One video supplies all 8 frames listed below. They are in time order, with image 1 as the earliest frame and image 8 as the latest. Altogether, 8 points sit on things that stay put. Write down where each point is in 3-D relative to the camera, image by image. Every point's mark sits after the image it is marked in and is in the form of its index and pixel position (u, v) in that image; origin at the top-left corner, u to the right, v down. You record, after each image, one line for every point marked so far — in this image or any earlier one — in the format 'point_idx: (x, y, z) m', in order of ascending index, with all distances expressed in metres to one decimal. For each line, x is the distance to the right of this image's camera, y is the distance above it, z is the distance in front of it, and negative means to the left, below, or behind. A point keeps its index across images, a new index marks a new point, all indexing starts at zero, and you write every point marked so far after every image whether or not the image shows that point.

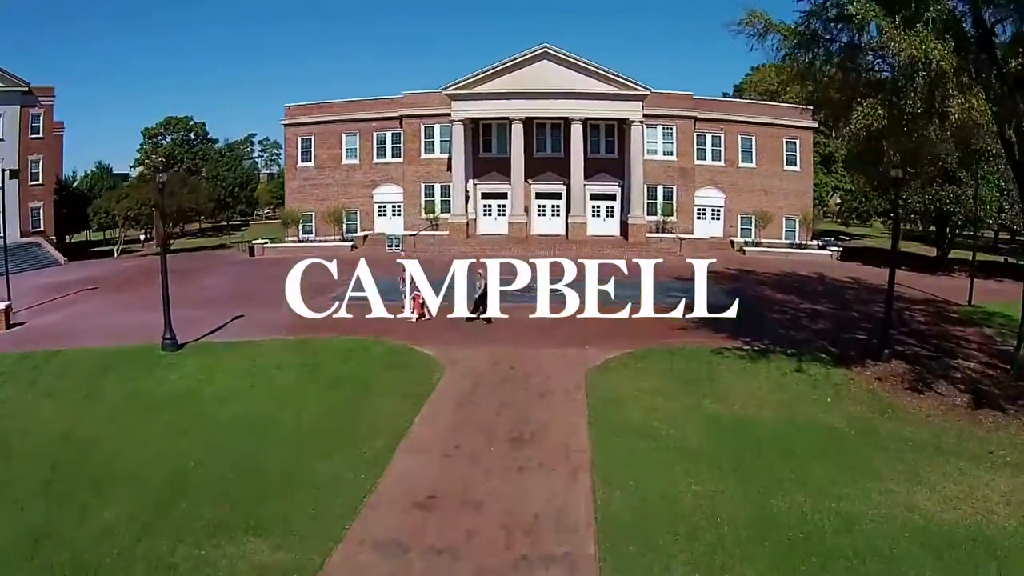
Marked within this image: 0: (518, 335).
0: (+0.1, -1.1, +16.7) m
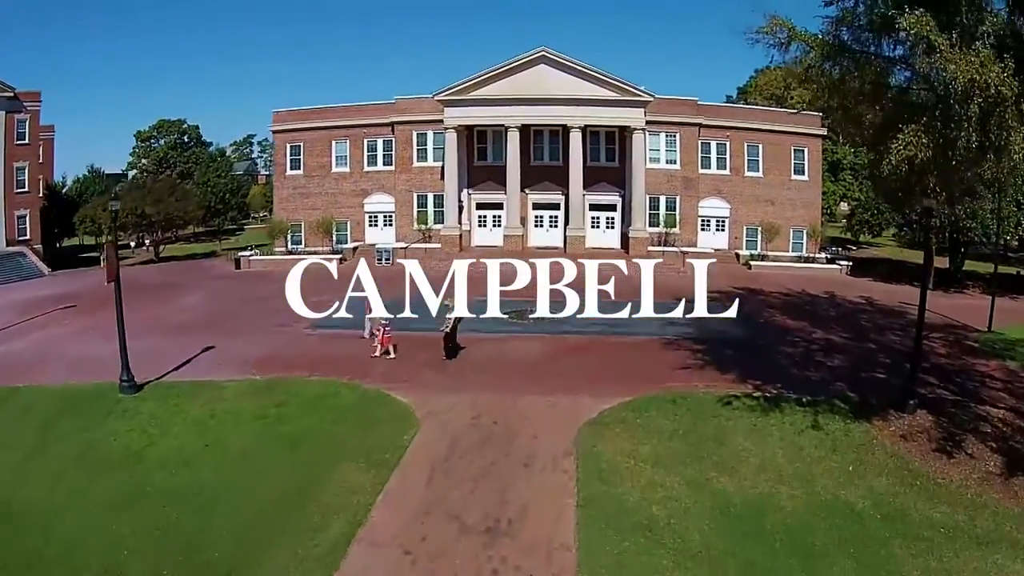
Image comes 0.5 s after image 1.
0: (-0.2, -1.9, +15.3) m
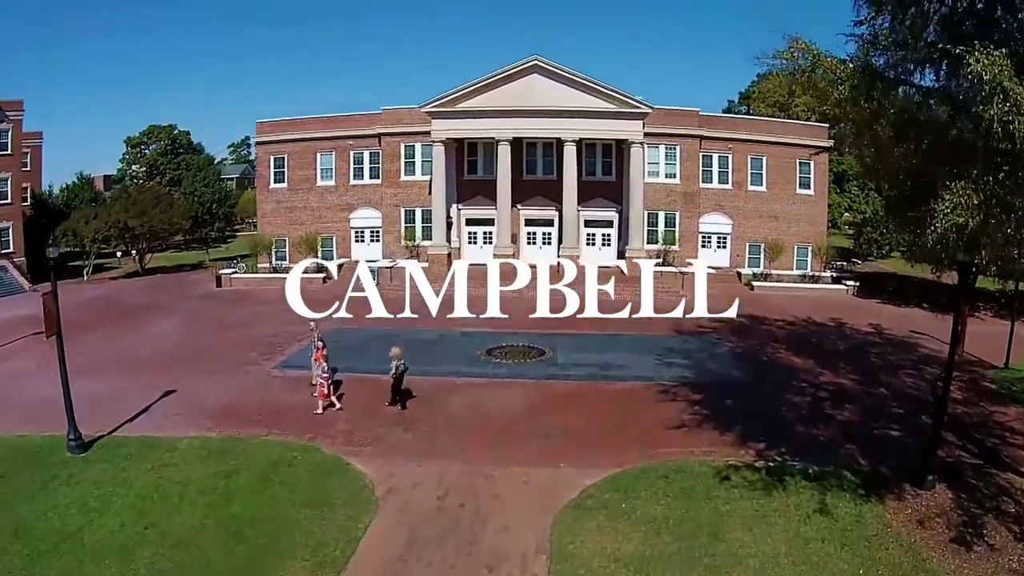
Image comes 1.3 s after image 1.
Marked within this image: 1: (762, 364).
0: (-0.6, -2.9, +14.0) m
1: (+6.4, -2.0, +18.3) m
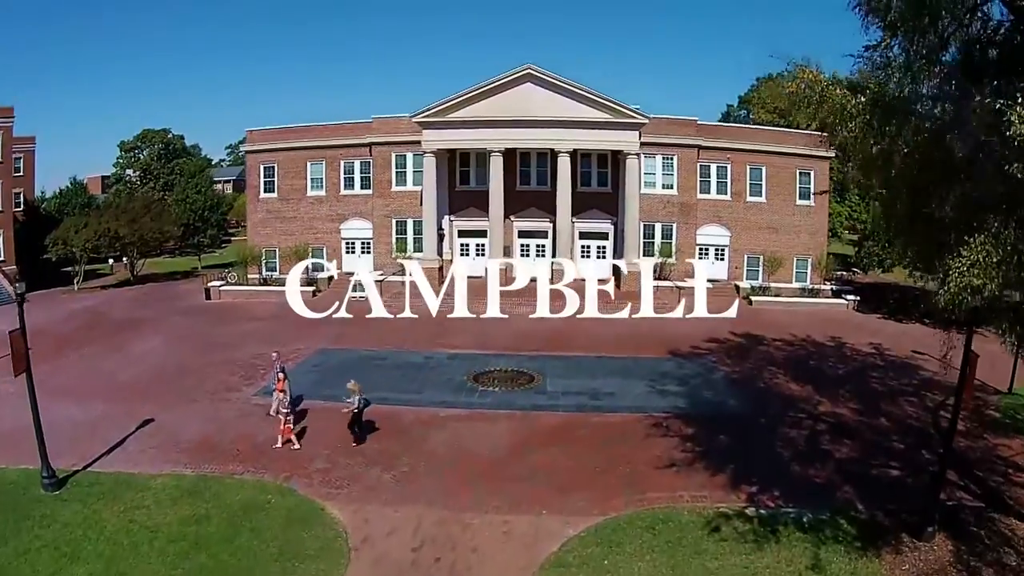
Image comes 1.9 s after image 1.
0: (-1.0, -3.6, +13.5) m
1: (+6.1, -2.6, +17.8) m
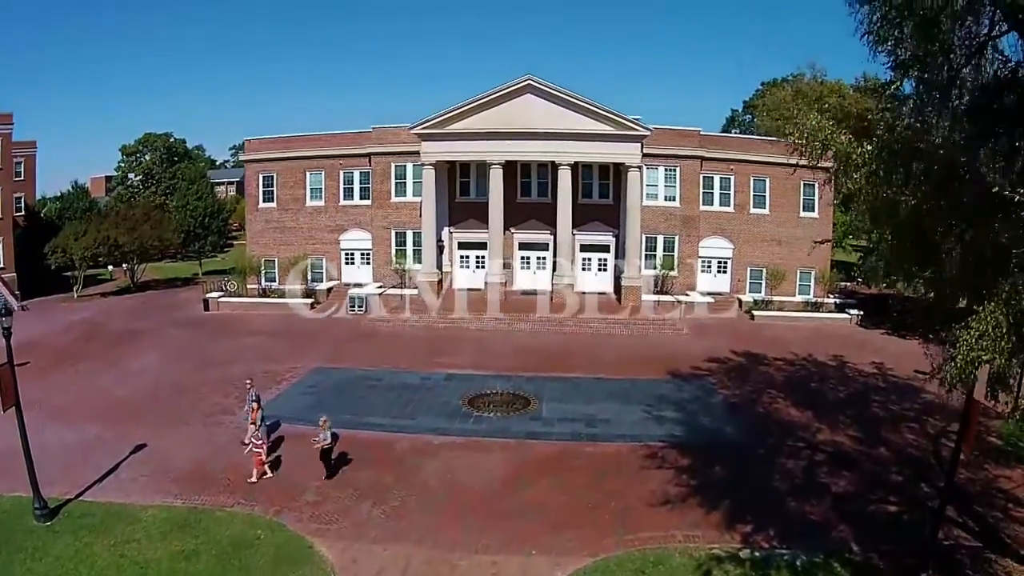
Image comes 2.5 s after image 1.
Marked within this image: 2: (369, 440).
0: (-1.1, -4.2, +13.3) m
1: (+6.0, -3.2, +17.5) m
2: (-3.3, -3.5, +16.5) m
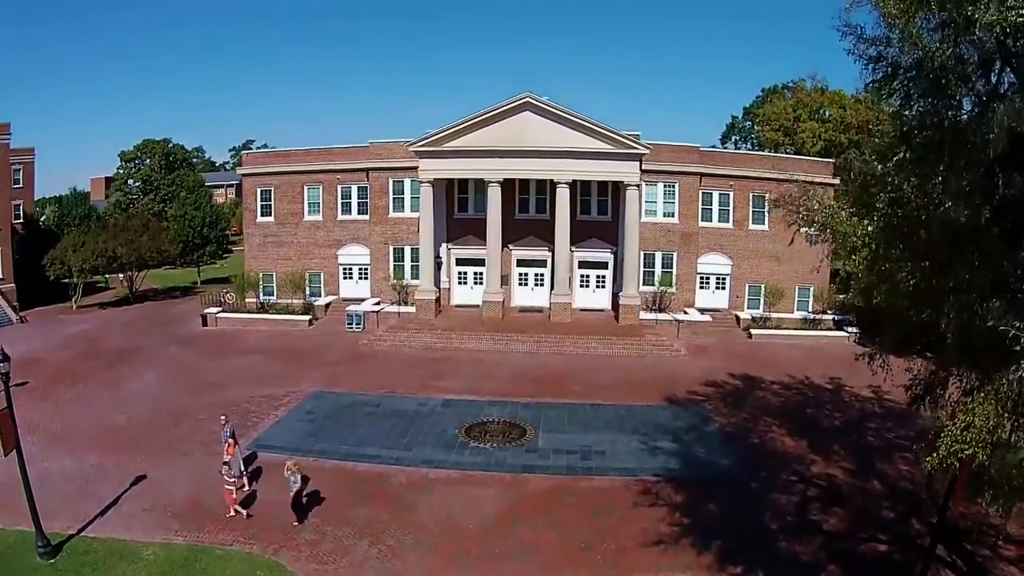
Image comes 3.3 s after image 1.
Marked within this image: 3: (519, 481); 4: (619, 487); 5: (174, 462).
0: (-1.2, -5.0, +13.4) m
1: (+5.9, -4.0, +17.6) m
2: (-3.4, -4.3, +16.6) m
3: (+0.2, -4.3, +16.0) m
4: (+2.4, -4.4, +15.8) m
5: (-8.9, -4.4, +18.4) m
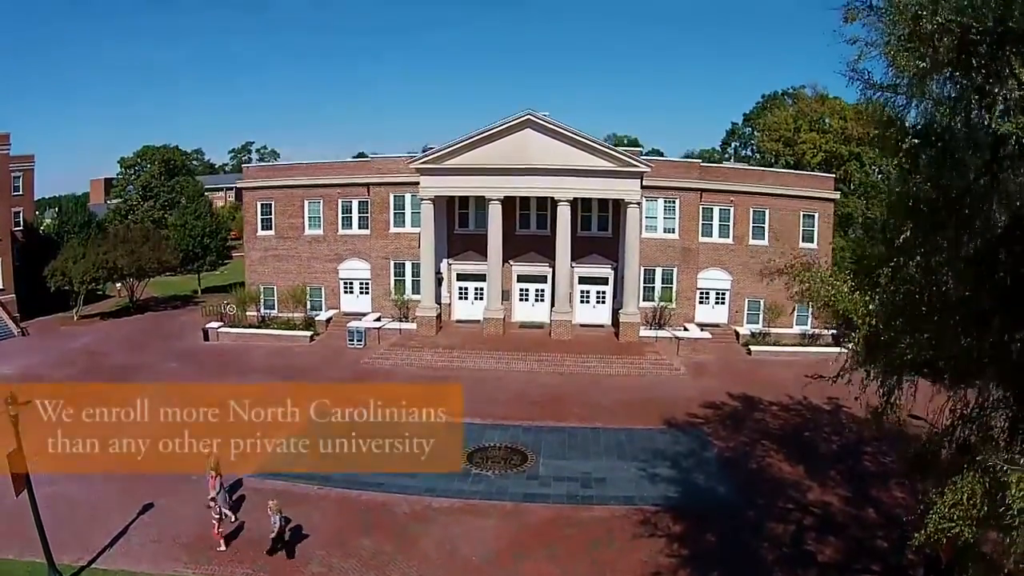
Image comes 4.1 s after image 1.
0: (-1.2, -5.8, +13.6) m
1: (+5.9, -4.7, +17.8) m
2: (-3.4, -5.0, +16.8) m
3: (+0.2, -5.0, +16.2) m
4: (+2.4, -5.1, +16.0) m
5: (-8.8, -5.1, +18.6) m
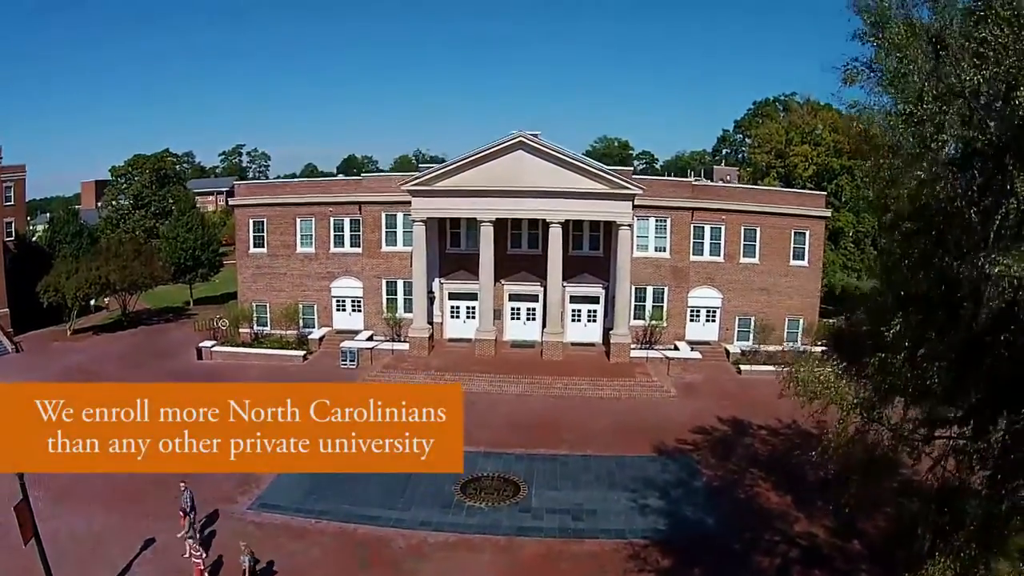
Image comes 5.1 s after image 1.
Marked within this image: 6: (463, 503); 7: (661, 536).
0: (-1.3, -6.7, +13.8) m
1: (+5.7, -5.5, +18.1) m
2: (-3.6, -5.9, +17.0) m
3: (0.0, -5.9, +16.5) m
4: (+2.2, -6.0, +16.3) m
5: (-9.0, -6.0, +18.7) m
6: (-1.3, -5.5, +18.3) m
7: (+3.5, -5.8, +16.8) m
